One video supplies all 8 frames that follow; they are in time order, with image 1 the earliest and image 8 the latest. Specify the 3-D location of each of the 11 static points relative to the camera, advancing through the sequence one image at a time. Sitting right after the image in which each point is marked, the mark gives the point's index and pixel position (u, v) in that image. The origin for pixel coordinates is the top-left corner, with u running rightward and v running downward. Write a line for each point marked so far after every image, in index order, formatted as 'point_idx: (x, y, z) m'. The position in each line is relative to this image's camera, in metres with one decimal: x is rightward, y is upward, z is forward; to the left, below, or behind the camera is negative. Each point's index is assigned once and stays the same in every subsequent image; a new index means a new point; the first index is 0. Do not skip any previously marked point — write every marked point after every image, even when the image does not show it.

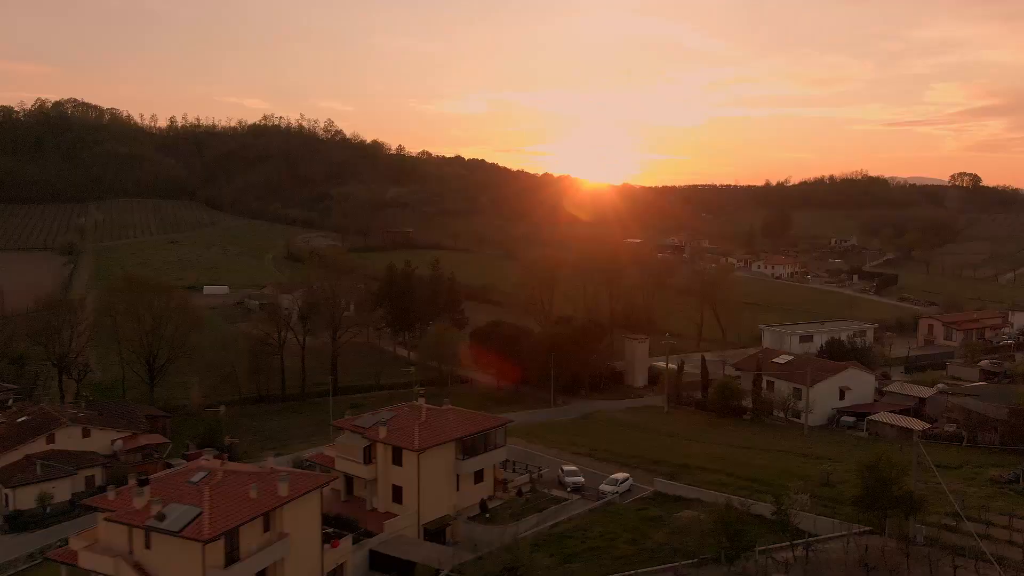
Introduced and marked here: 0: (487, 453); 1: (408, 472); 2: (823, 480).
0: (-0.4, -2.7, +18.7) m
1: (-1.6, -2.8, +17.2) m
2: (+4.9, -3.0, +18.0) m
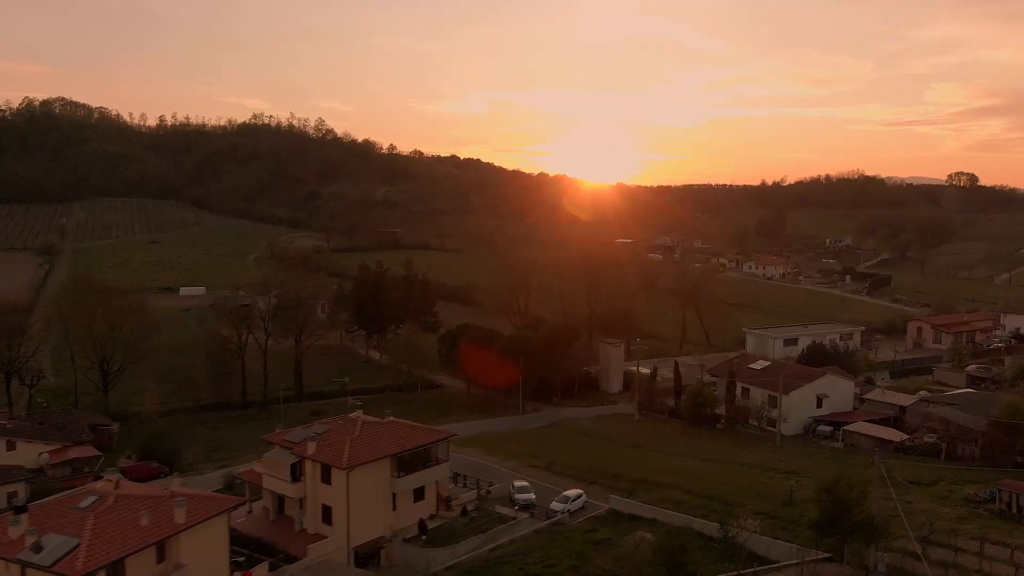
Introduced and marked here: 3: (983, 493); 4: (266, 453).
0: (-1.3, -2.8, +17.5) m
1: (-2.5, -2.8, +16.0) m
2: (+4.0, -3.1, +16.8) m
3: (+6.8, -3.0, +16.6) m
4: (-3.7, -2.5, +17.2) m
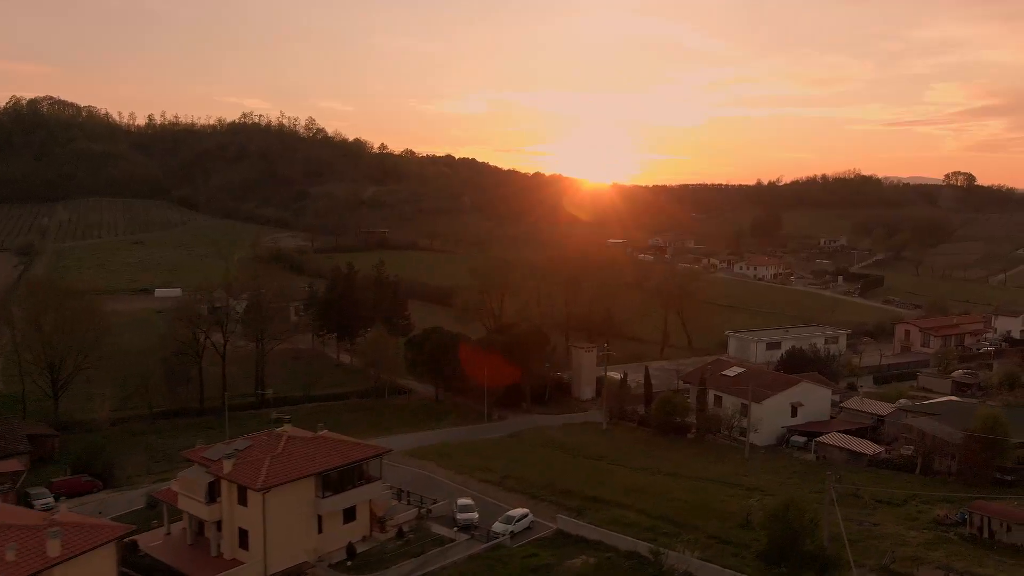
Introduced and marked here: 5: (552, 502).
0: (-2.2, -2.9, +16.3) m
1: (-3.3, -2.9, +14.8) m
2: (+3.1, -3.2, +15.6) m
3: (+5.9, -3.1, +15.3) m
4: (-4.6, -2.5, +15.9) m
5: (+0.6, -3.5, +18.4) m
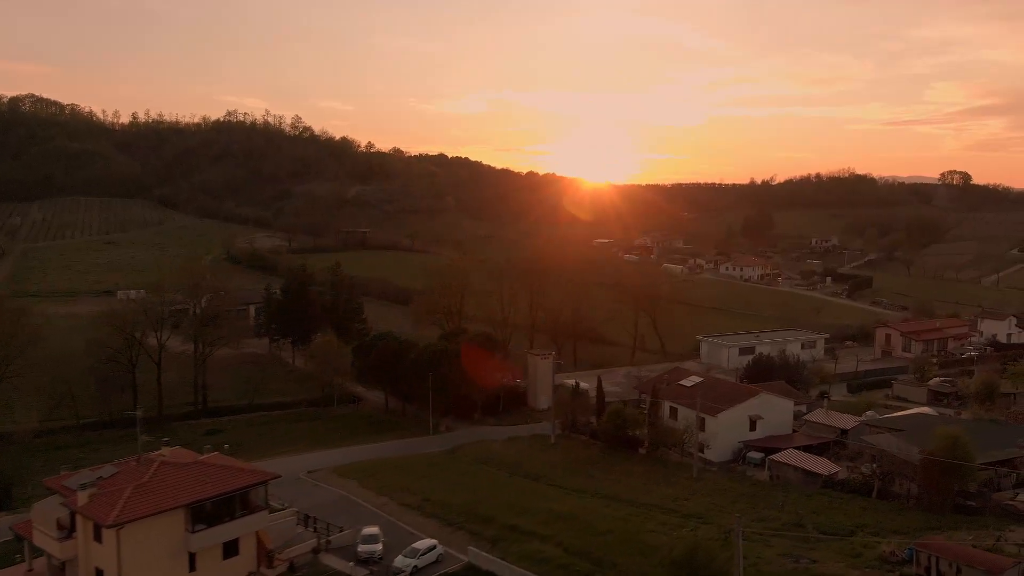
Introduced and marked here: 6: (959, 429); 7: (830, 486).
0: (-3.5, -3.0, +14.6) m
1: (-4.6, -3.0, +13.0) m
2: (+1.8, -3.3, +13.9) m
3: (+4.7, -3.2, +13.6) m
4: (-5.9, -2.6, +14.2) m
5: (-0.6, -3.6, +16.7) m
6: (+7.3, -2.3, +18.6) m
7: (+5.3, -3.3, +18.8) m
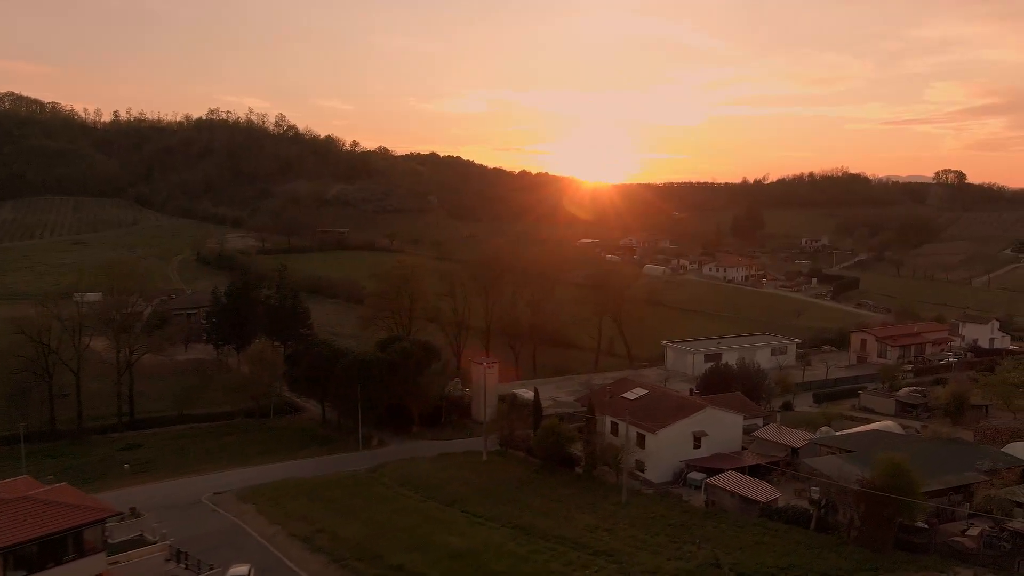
0: (-4.9, -3.1, +12.7) m
1: (-6.1, -3.1, +11.2) m
2: (+0.4, -3.4, +12.0) m
3: (+3.2, -3.3, +11.8) m
4: (-7.3, -2.8, +12.4) m
5: (-2.1, -3.7, +14.8) m
6: (+5.9, -2.4, +16.8) m
7: (+3.8, -3.4, +17.0) m
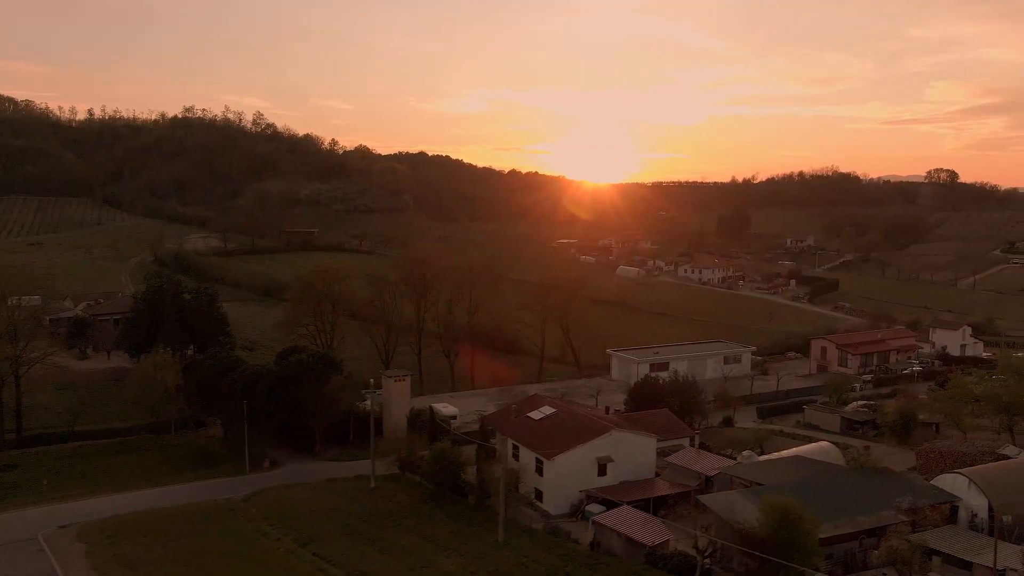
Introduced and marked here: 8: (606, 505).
0: (-6.9, -3.2, +10.5) m
1: (-8.1, -3.3, +8.9) m
2: (-1.6, -3.6, +9.8) m
3: (+1.2, -3.4, +9.5) m
4: (-9.3, -2.9, +10.1) m
5: (-4.1, -3.8, +12.6) m
6: (+3.9, -2.5, +14.5) m
7: (+1.8, -3.5, +14.7) m
8: (+1.6, -3.5, +18.6) m
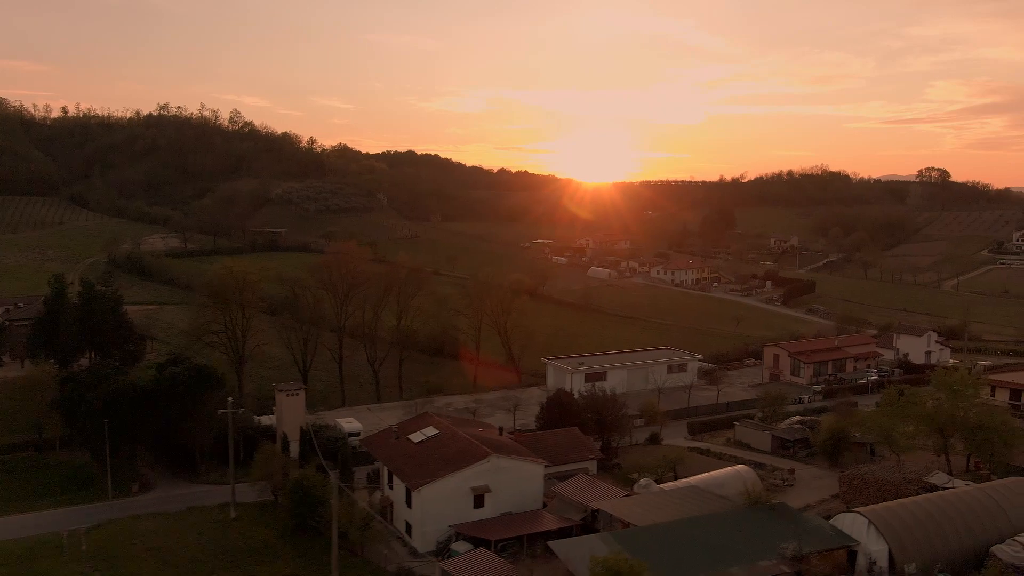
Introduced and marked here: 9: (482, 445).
0: (-8.9, -3.4, +8.3) m
1: (-10.1, -3.4, +6.8) m
2: (-3.7, -3.7, +7.6) m
3: (-0.8, -3.6, +7.4) m
4: (-11.4, -3.1, +7.9) m
5: (-6.1, -4.0, +10.4) m
6: (+1.8, -2.7, +12.4) m
7: (-0.2, -3.7, +12.6) m
8: (-0.5, -3.6, +16.4) m
9: (-0.5, -2.5, +18.5) m
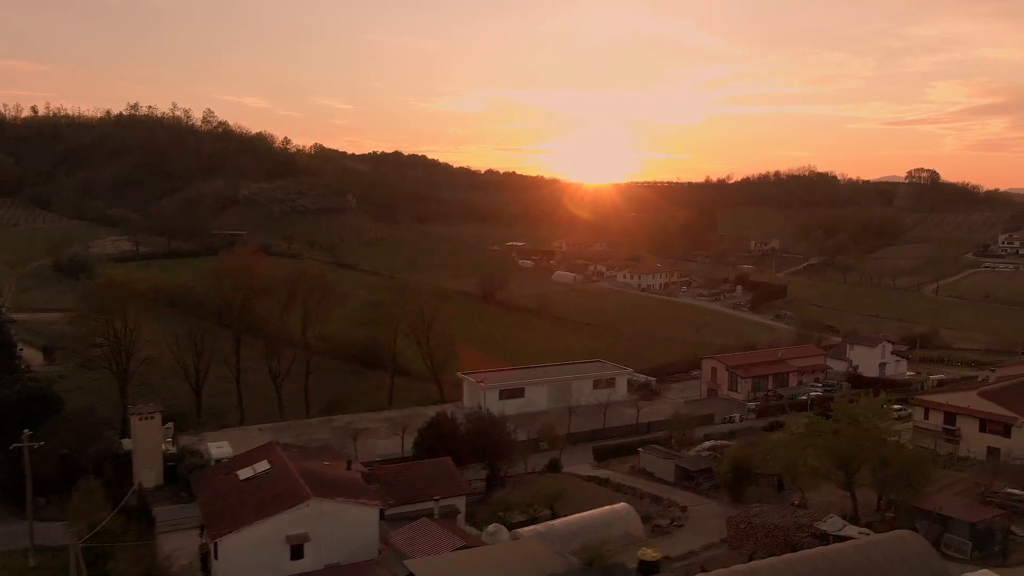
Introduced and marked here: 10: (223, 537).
0: (-11.3, -3.6, +6.0) m
1: (-12.4, -3.7, +4.4) m
2: (-6.0, -3.9, +5.3) m
3: (-3.2, -3.8, +5.0) m
4: (-13.7, -3.3, +5.6) m
5: (-8.5, -4.2, +8.1) m
6: (-0.5, -2.9, +10.0) m
7: (-2.6, -3.9, +10.2) m
8: (-2.8, -3.9, +14.1) m
9: (-2.8, -2.8, +16.1) m
10: (-3.7, -3.1, +14.5) m
